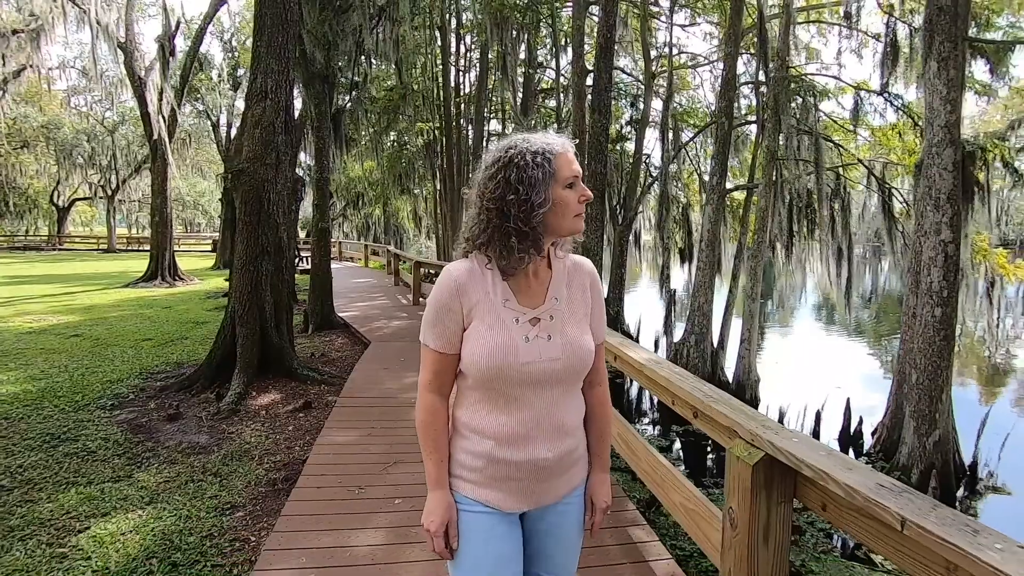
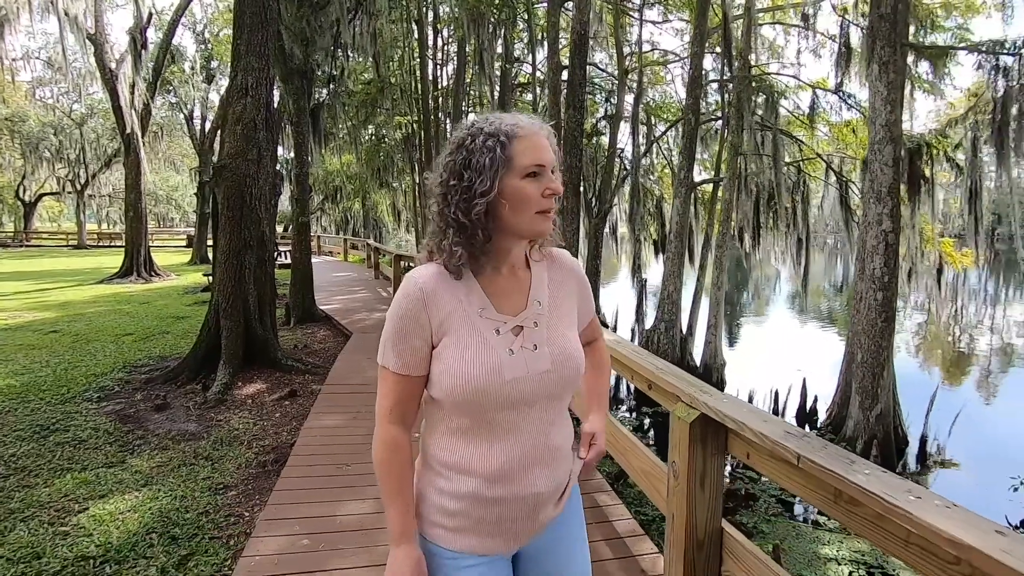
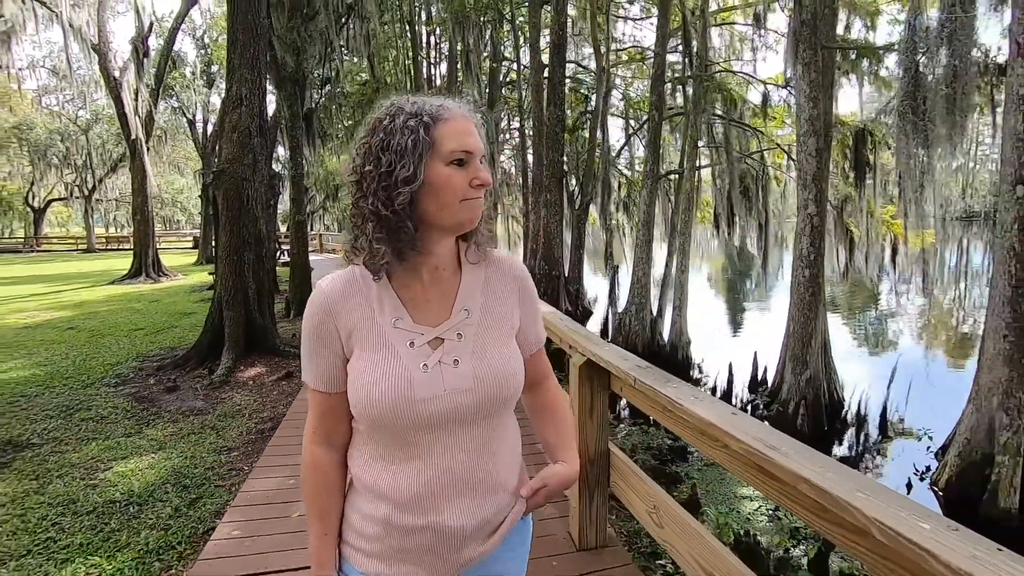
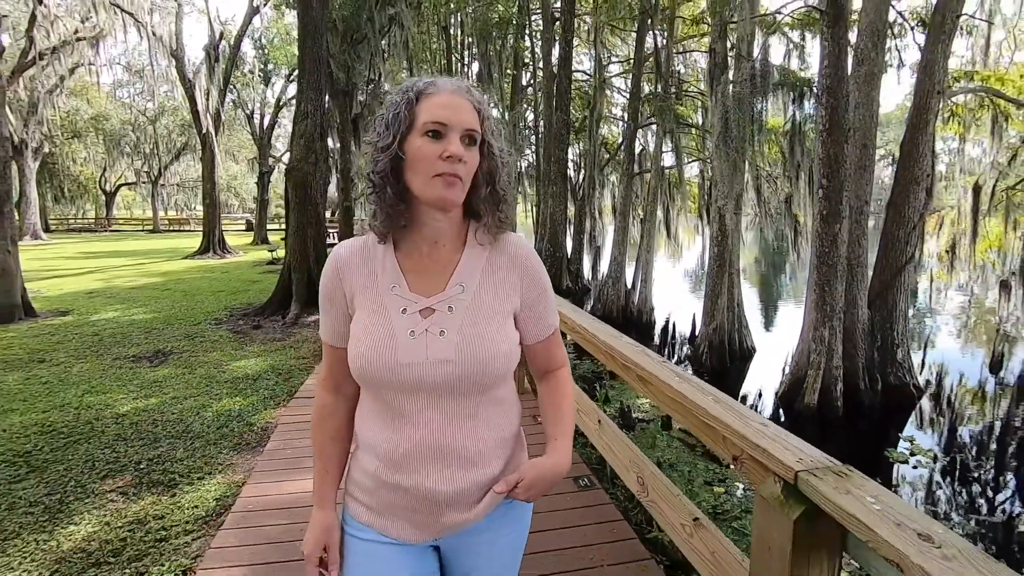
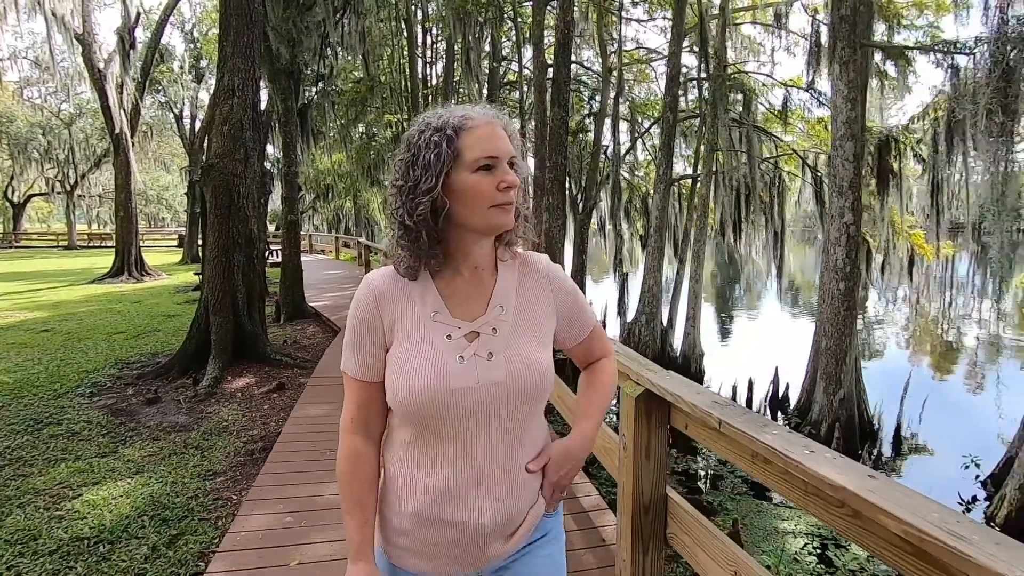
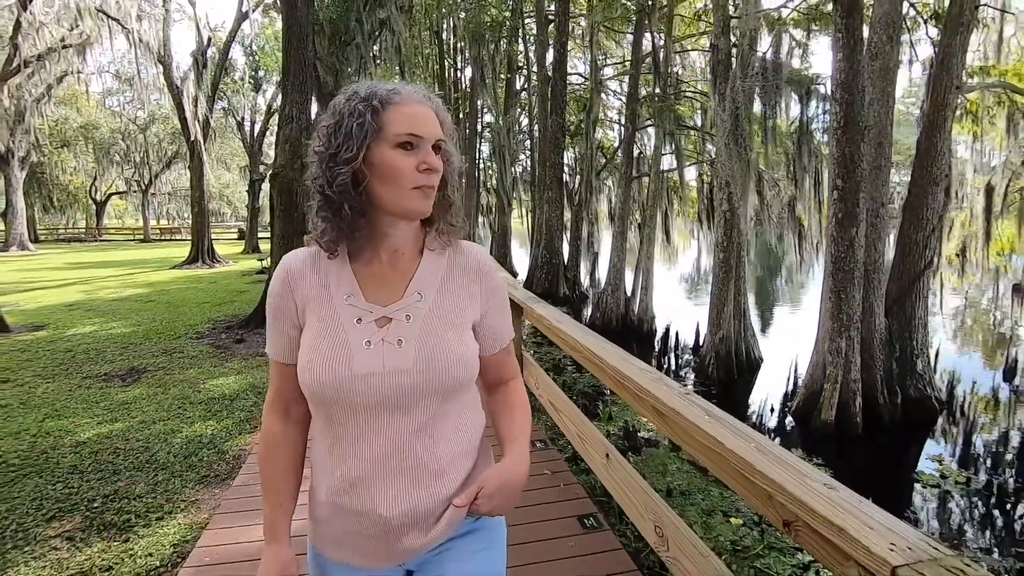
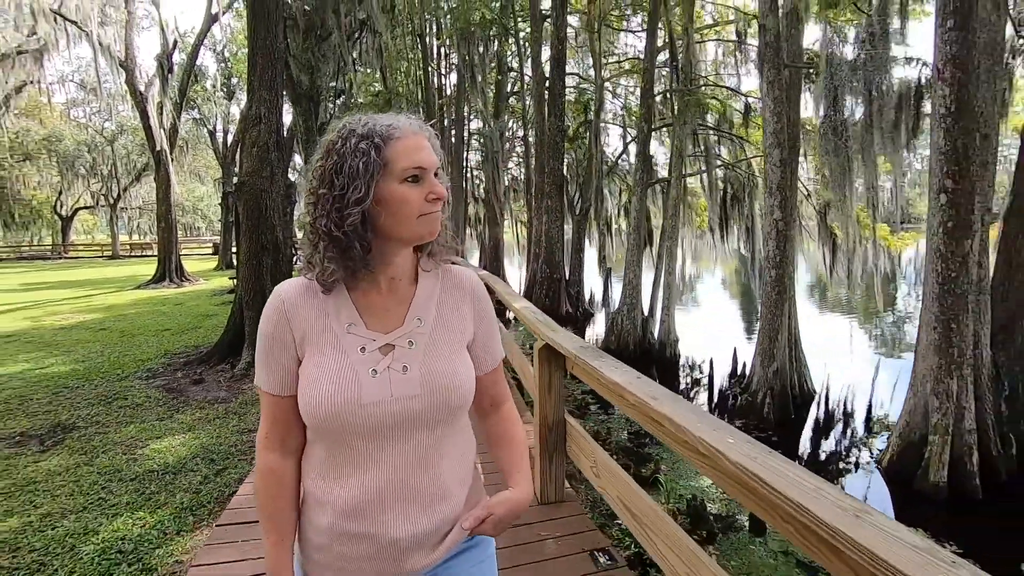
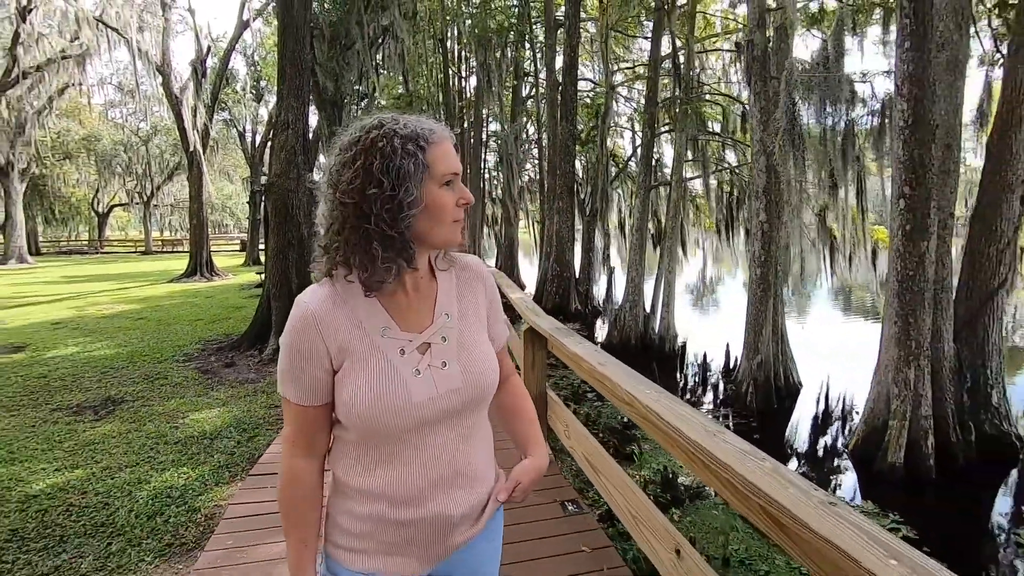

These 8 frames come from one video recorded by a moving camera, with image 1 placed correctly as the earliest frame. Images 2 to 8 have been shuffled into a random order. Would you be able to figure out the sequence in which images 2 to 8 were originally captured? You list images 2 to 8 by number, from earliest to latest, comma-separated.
2, 5, 3, 7, 8, 6, 4
